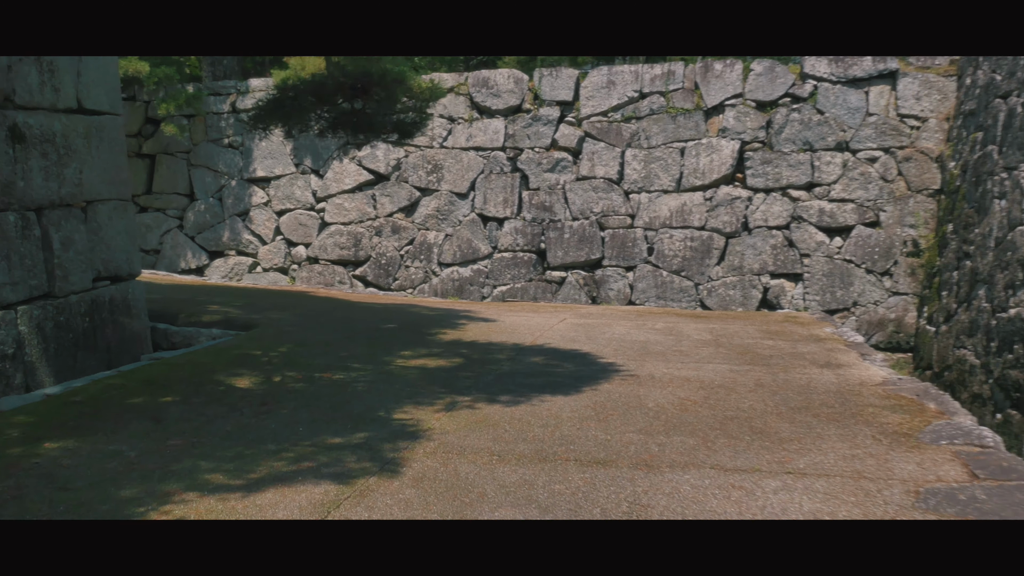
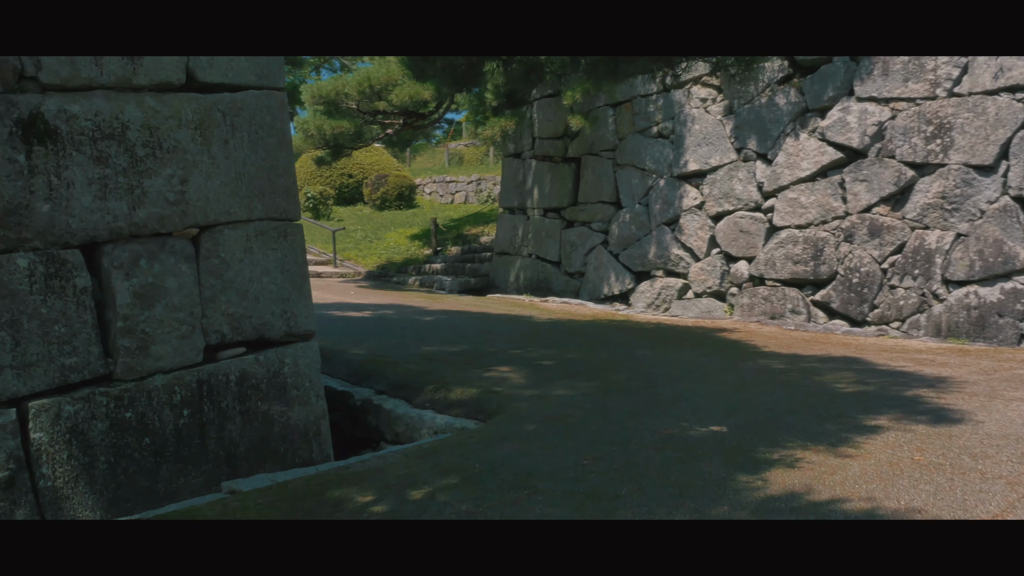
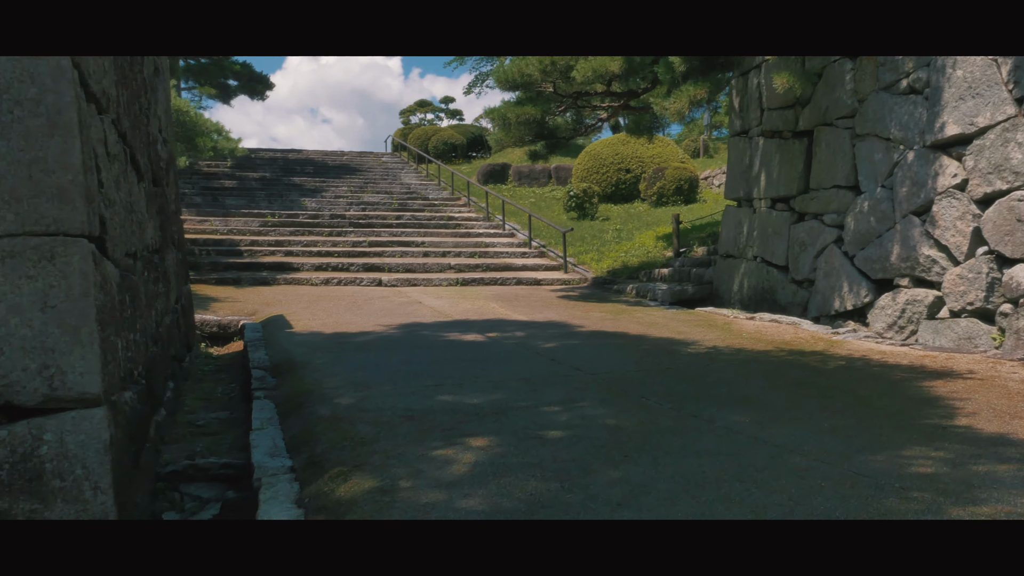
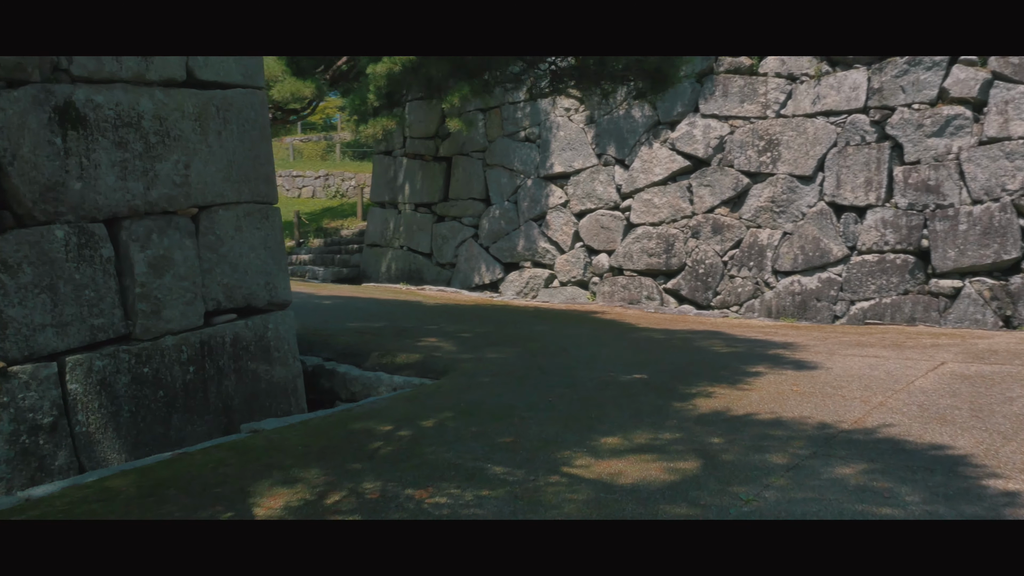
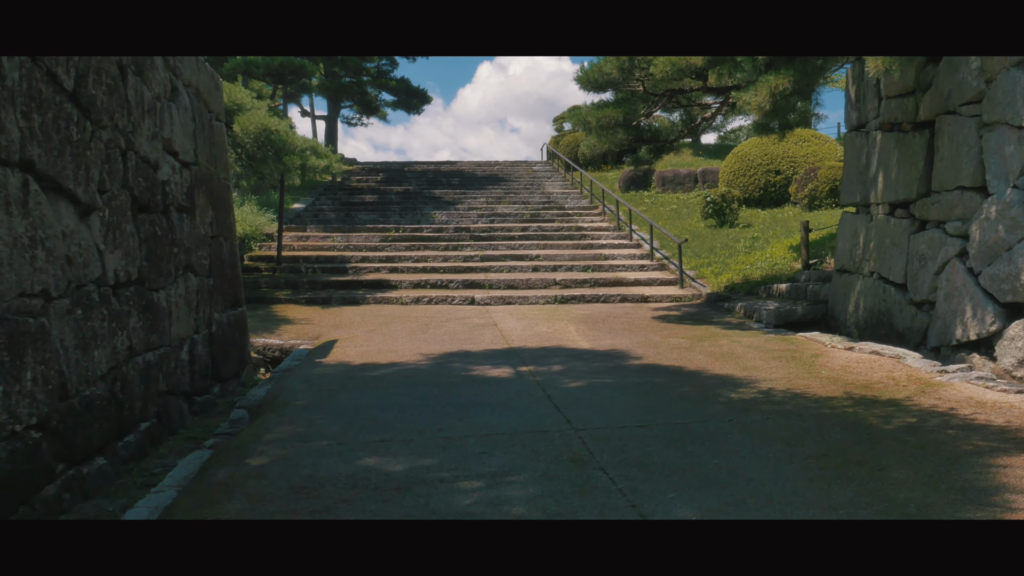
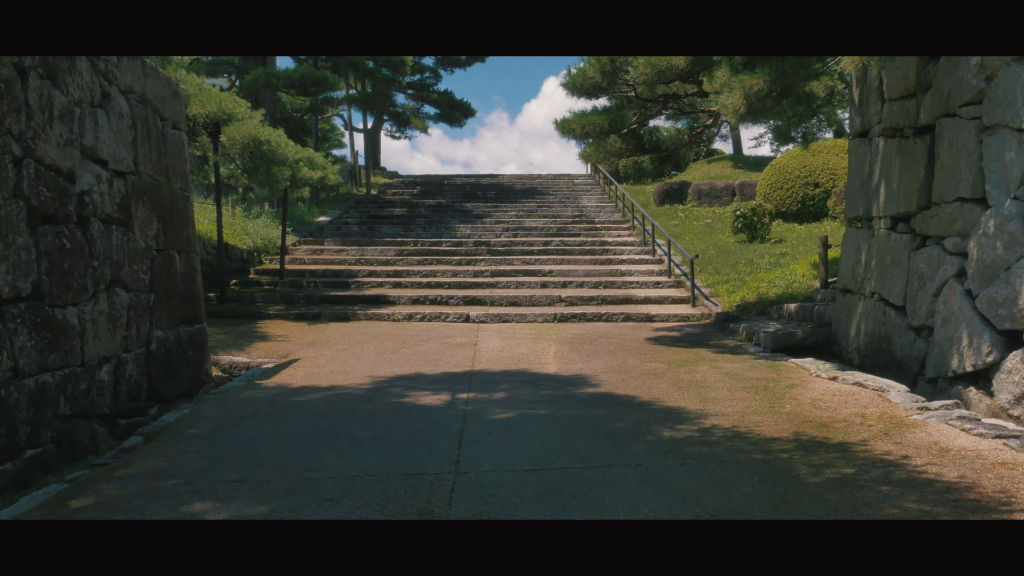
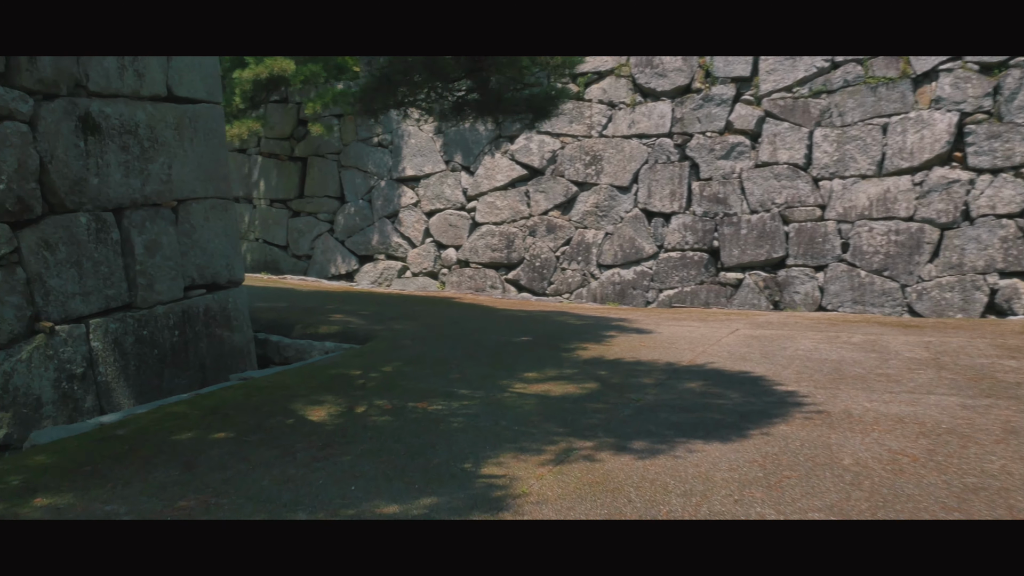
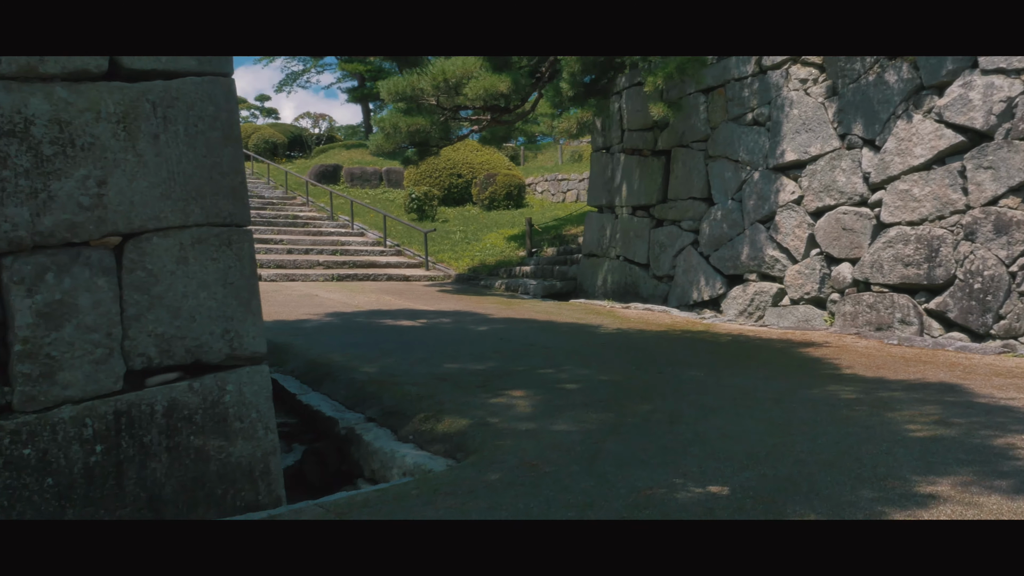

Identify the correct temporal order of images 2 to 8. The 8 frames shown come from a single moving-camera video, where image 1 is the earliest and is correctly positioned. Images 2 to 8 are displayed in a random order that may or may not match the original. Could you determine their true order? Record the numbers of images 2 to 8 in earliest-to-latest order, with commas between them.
7, 4, 2, 8, 3, 5, 6
